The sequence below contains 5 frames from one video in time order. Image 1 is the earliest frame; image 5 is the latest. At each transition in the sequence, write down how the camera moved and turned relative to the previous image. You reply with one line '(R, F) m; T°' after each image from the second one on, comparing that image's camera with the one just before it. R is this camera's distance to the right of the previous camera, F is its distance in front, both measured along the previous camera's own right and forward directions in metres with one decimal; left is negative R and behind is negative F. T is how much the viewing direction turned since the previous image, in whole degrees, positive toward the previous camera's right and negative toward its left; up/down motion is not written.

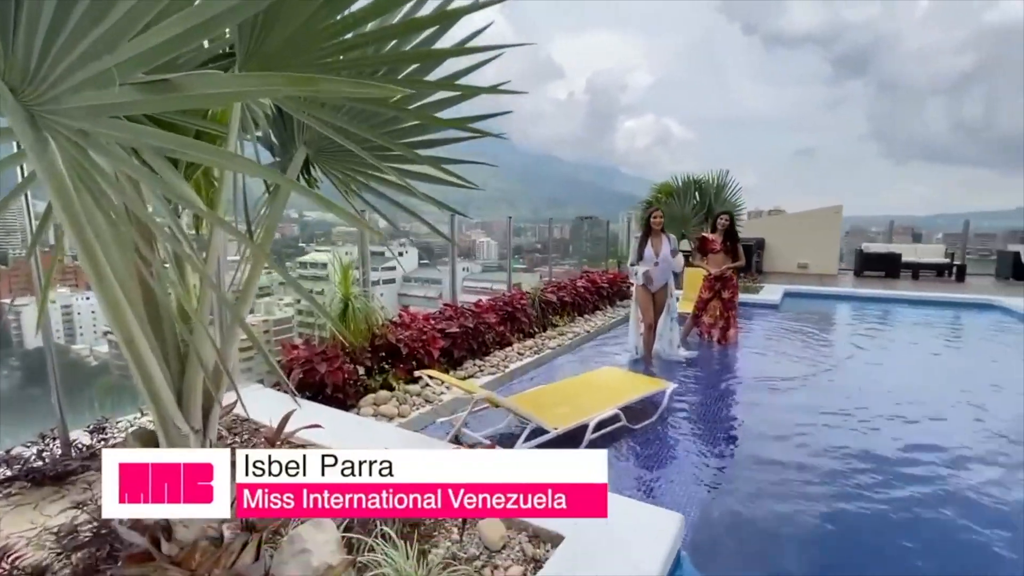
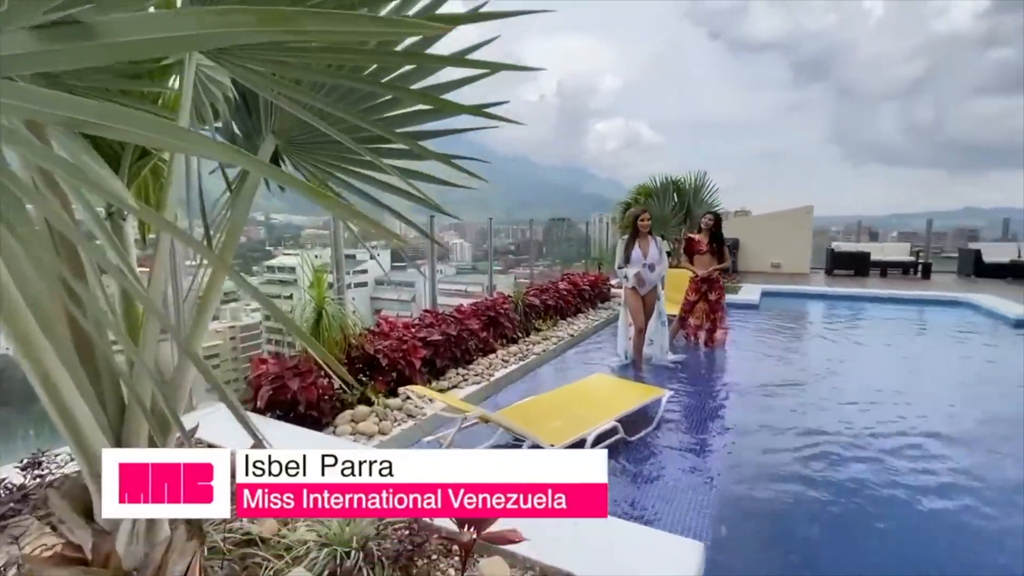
(-0.1, +0.2) m; +3°
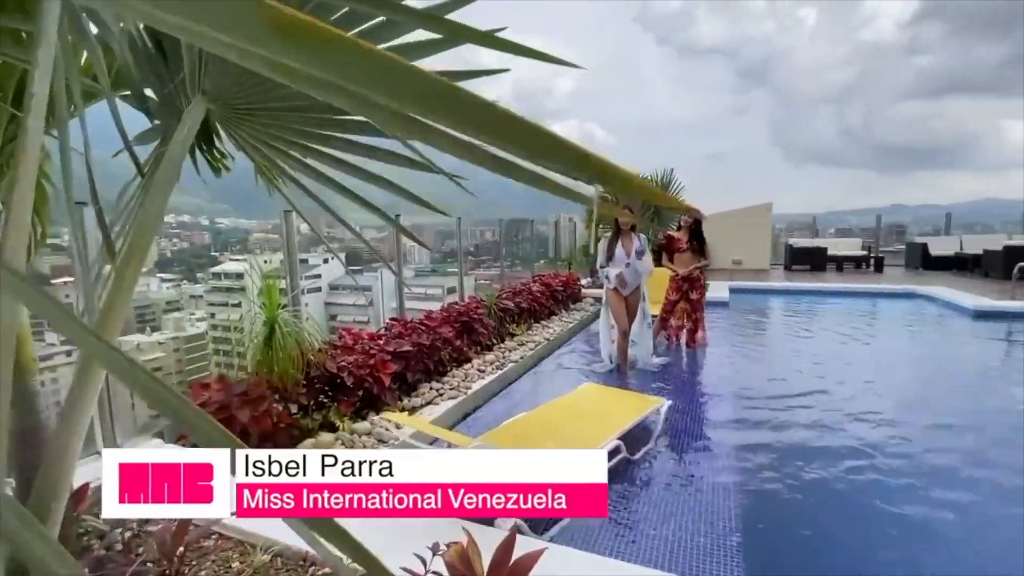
(-0.1, +0.3) m; +5°
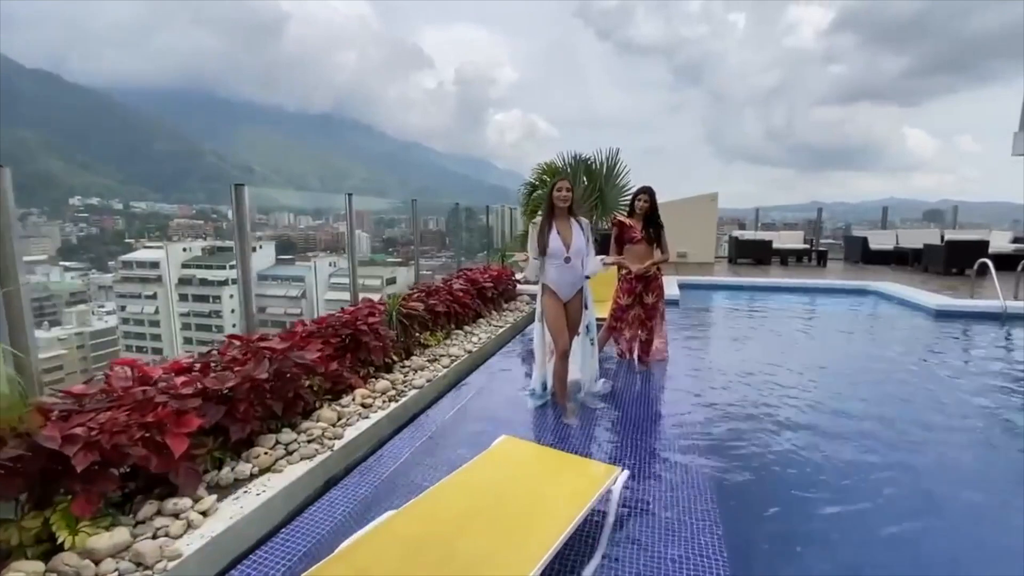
(+0.2, +0.9) m; +6°
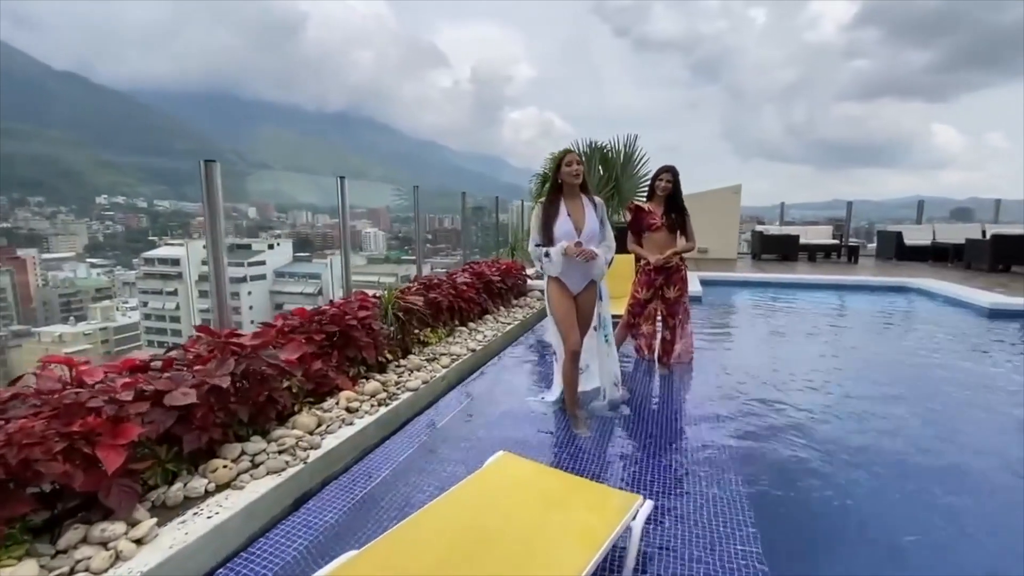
(+0.1, +0.3) m; -2°
